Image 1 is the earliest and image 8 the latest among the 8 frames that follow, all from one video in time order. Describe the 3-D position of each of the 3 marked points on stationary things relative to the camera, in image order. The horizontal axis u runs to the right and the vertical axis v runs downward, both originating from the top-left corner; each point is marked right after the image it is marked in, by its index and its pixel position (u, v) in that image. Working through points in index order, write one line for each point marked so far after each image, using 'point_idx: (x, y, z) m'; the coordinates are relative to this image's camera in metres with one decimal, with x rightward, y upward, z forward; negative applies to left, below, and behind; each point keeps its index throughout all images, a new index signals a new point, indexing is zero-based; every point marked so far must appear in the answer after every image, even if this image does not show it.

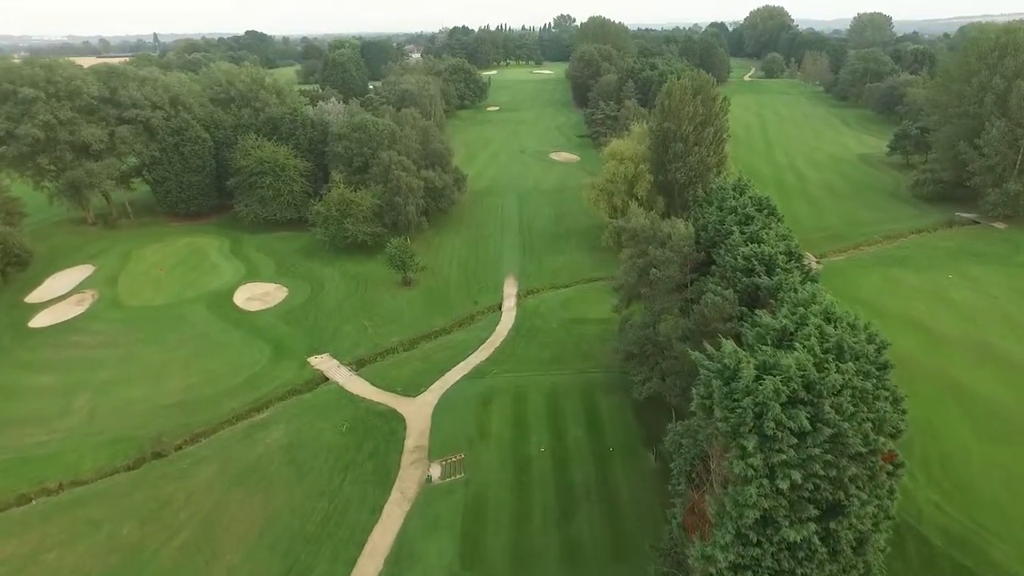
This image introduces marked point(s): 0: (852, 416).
0: (+7.7, -2.9, +14.4) m
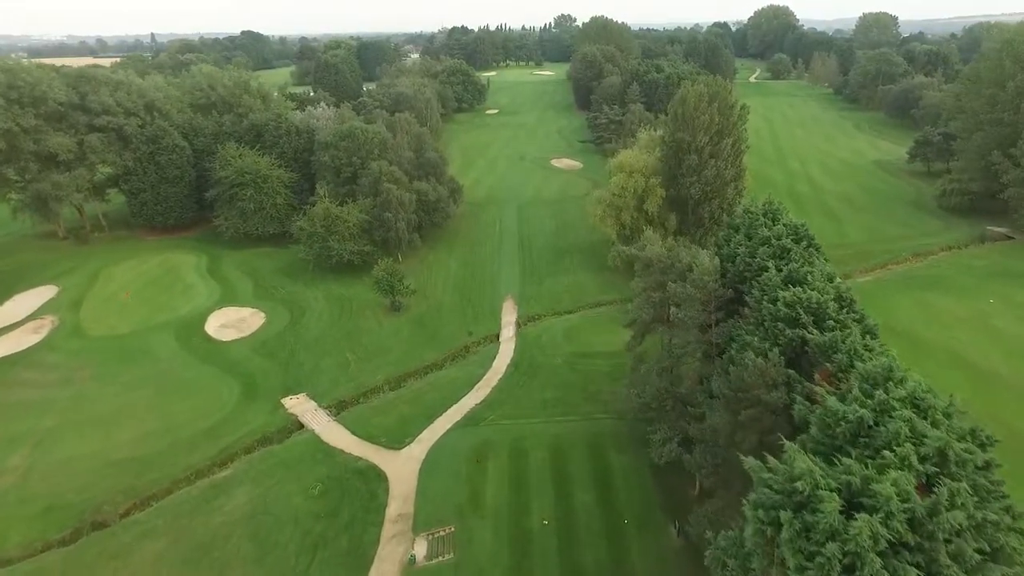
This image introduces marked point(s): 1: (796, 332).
0: (+7.7, -4.6, +10.6) m
1: (+8.6, -1.3, +19.2) m
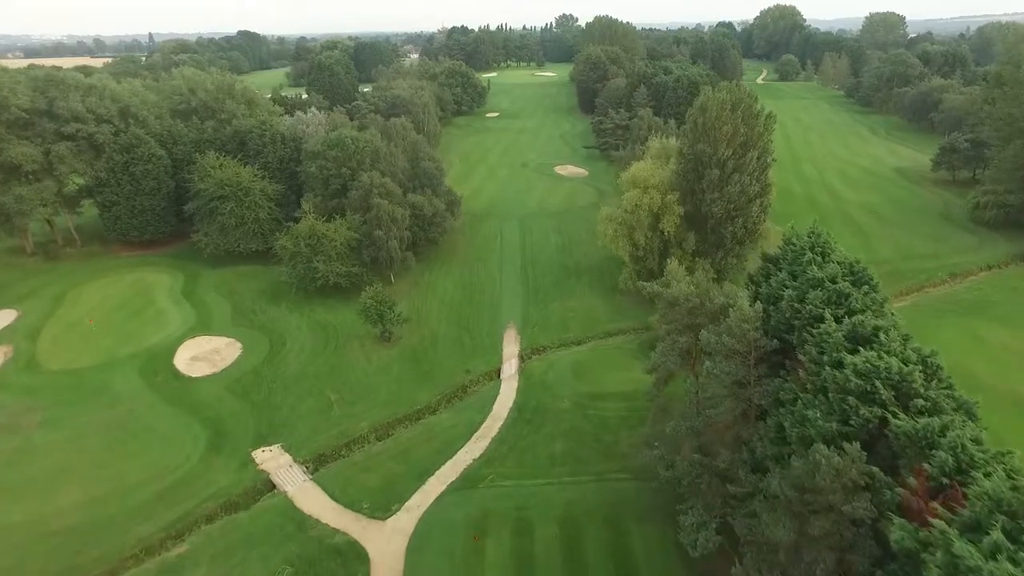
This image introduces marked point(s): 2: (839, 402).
0: (+7.8, -6.2, +6.6) m
1: (+8.7, -3.0, +15.3) m
2: (+8.3, -2.9, +16.1) m
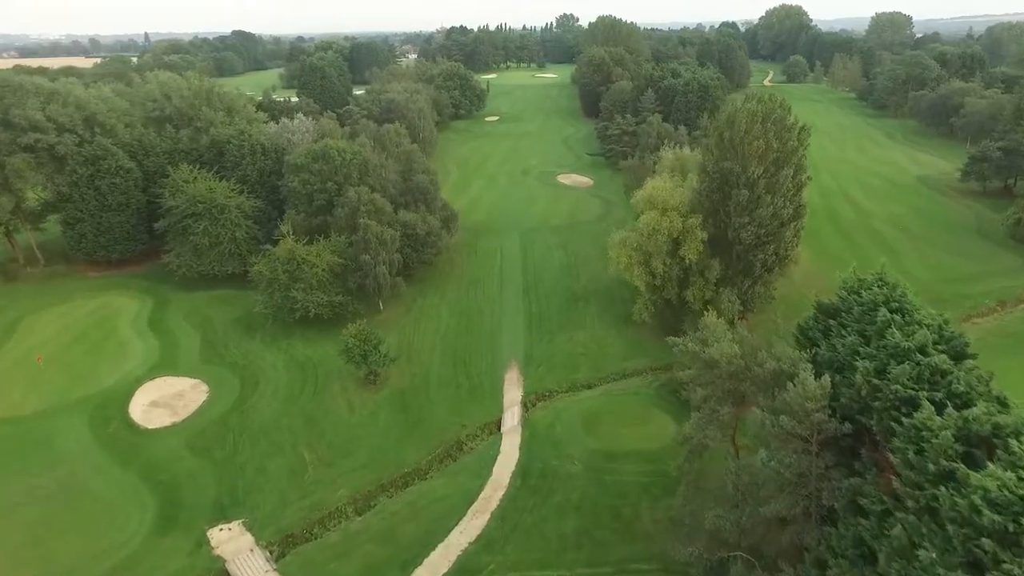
0: (+7.9, -8.1, +2.4) m
1: (+8.9, -4.8, +11.0) m
2: (+8.4, -4.7, +11.8) m
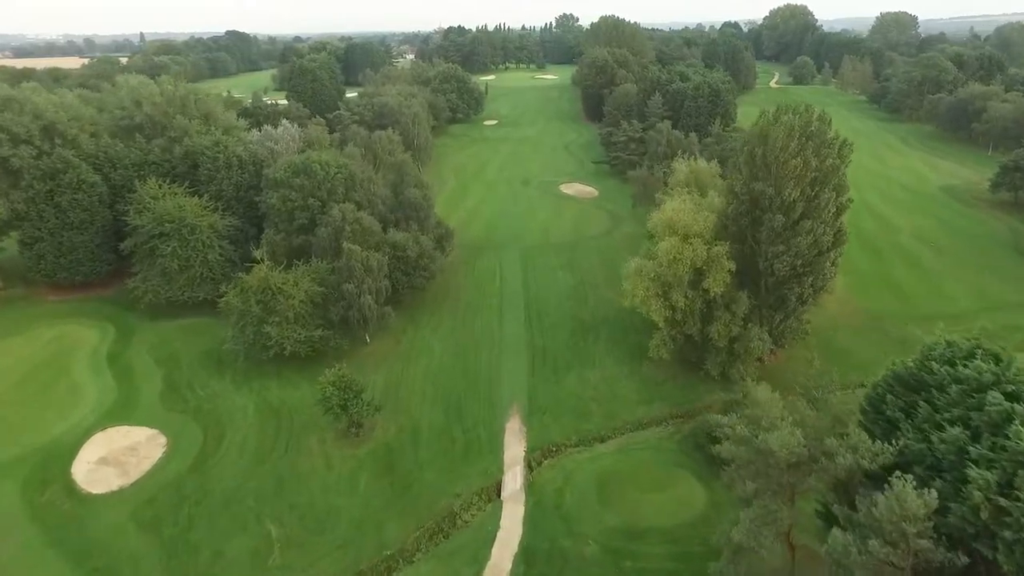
0: (+8.1, -9.8, -1.7) m
1: (+9.0, -6.6, +7.0) m
2: (+8.6, -6.5, +7.7) m
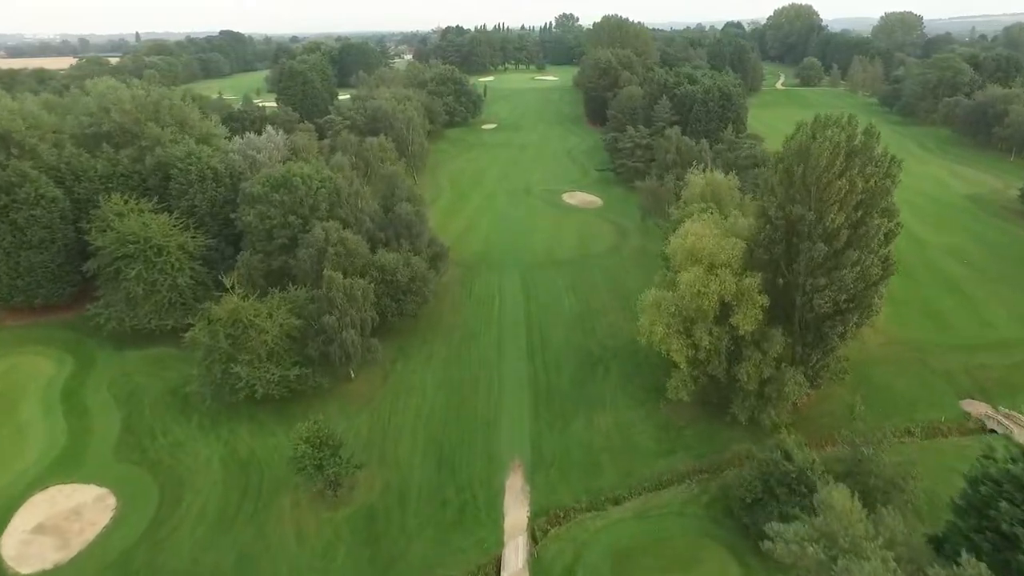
0: (+8.2, -11.4, -5.4) m
1: (+9.1, -8.1, +3.3) m
2: (+8.6, -8.0, +4.0) m
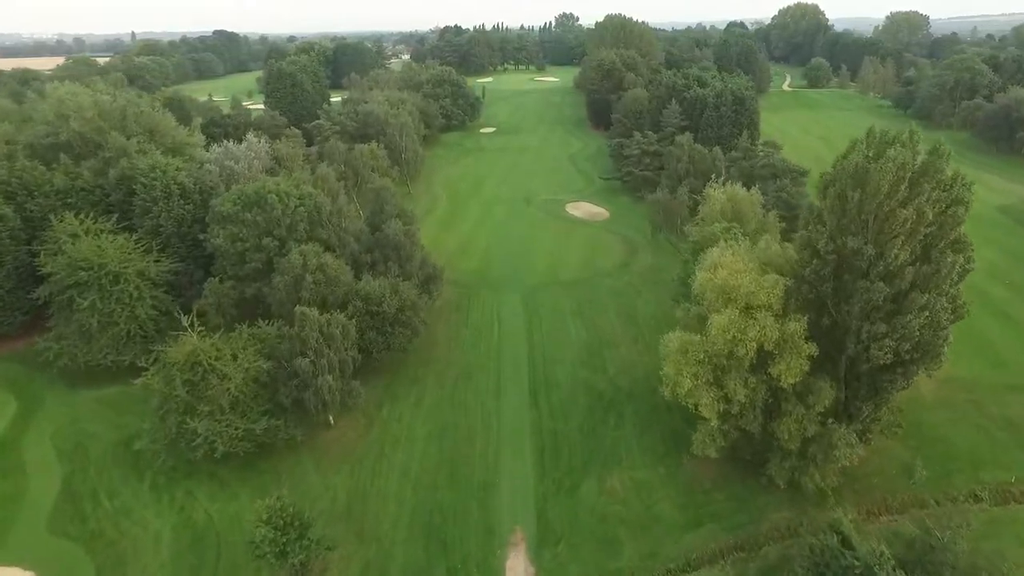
0: (+8.3, -13.0, -9.3) m
1: (+9.2, -9.7, -0.7) m
2: (+8.7, -9.6, +0.1) m
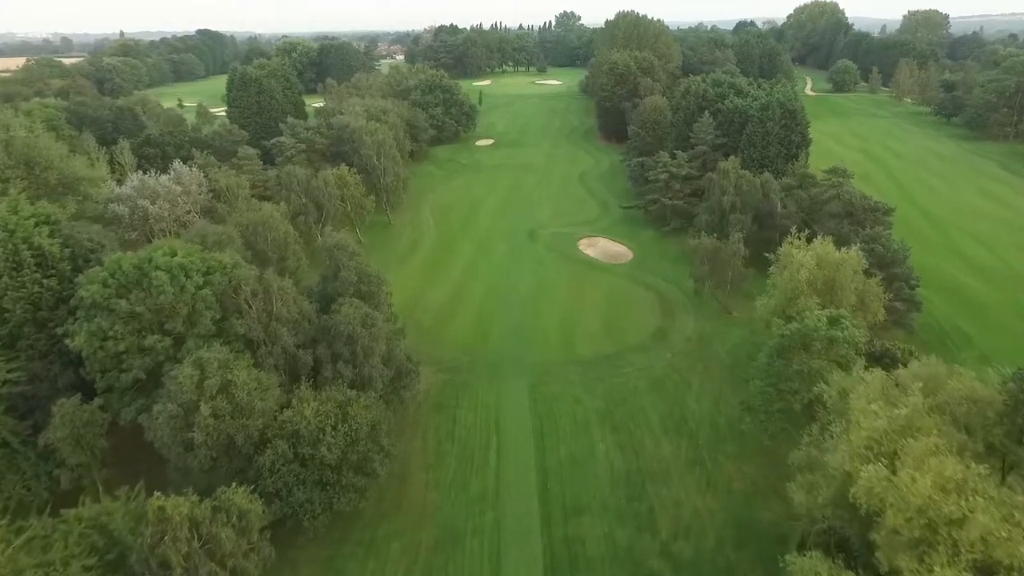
0: (+8.6, -17.3, -20.3) m
1: (+9.5, -14.0, -11.6) m
2: (+9.0, -13.9, -10.9) m
